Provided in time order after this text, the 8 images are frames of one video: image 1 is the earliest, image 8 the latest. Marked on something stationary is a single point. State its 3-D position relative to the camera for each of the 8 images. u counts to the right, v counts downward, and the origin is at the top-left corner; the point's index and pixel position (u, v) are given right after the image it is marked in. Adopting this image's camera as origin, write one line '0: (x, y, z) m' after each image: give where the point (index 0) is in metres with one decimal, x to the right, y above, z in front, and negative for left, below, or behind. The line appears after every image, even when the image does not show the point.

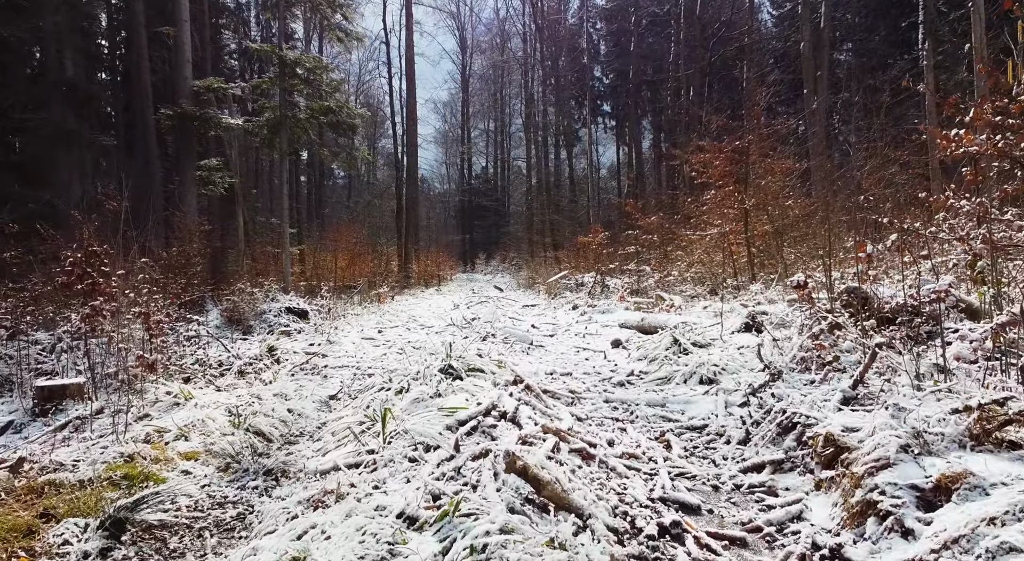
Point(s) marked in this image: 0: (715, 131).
0: (+3.3, +2.5, +12.1) m
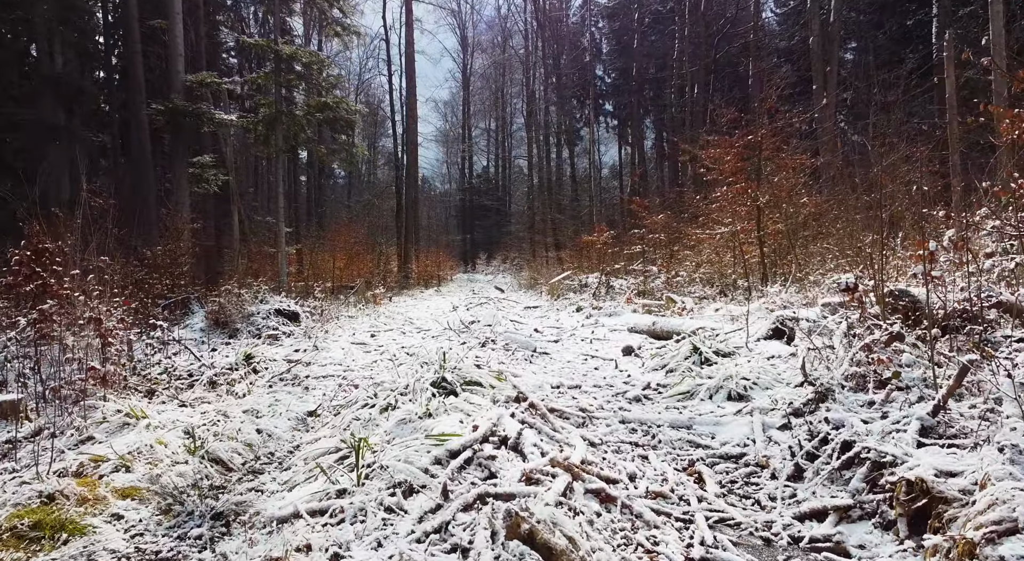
0: (+3.4, +2.4, +11.6) m
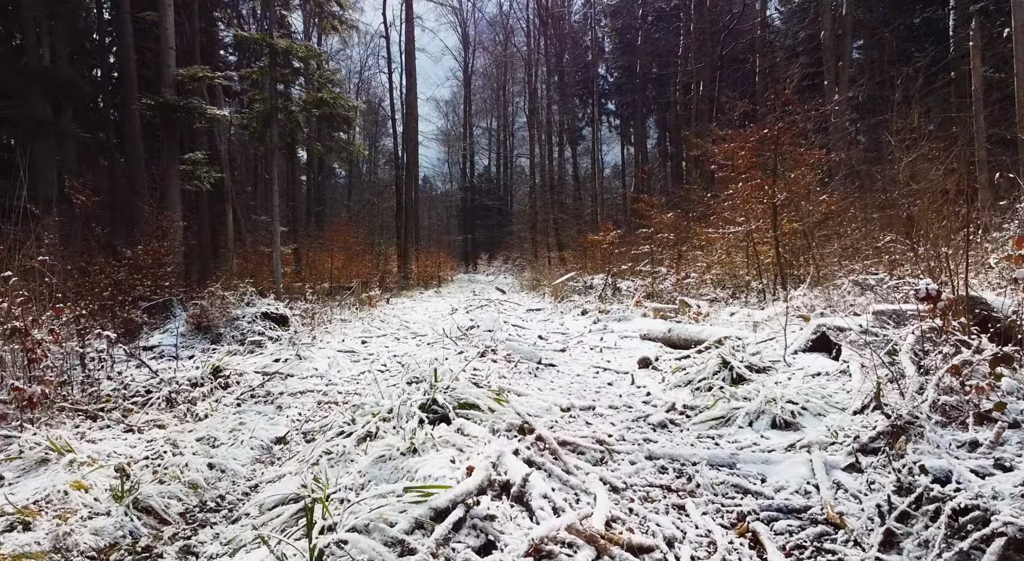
0: (+3.4, +2.4, +11.1) m
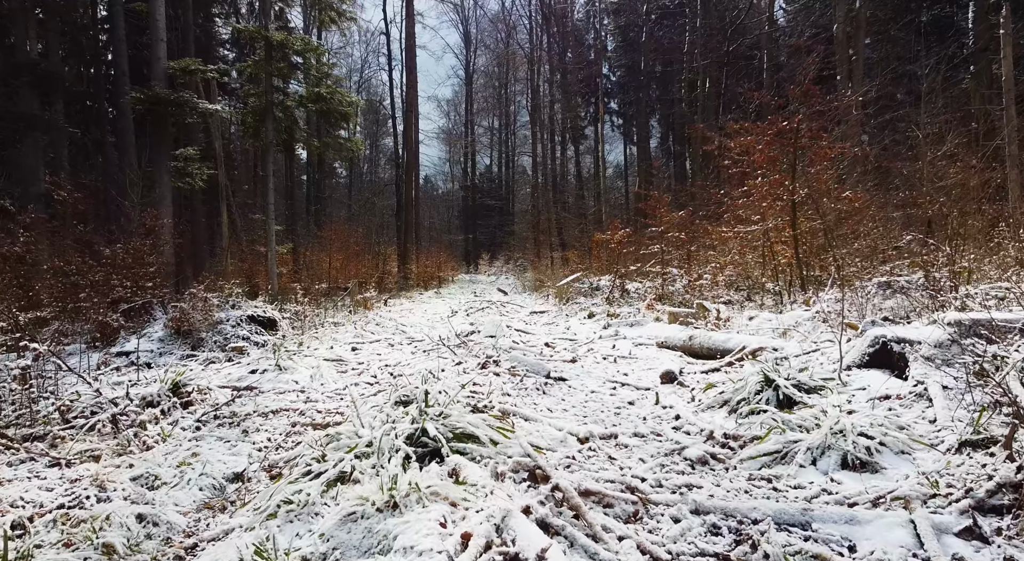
0: (+3.4, +2.4, +10.6) m
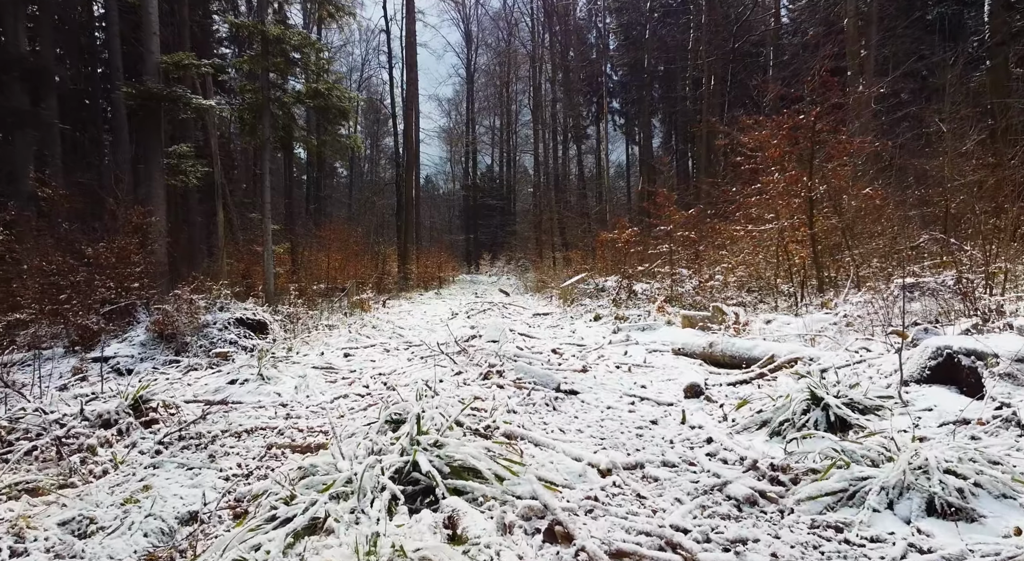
0: (+3.5, +2.4, +10.2) m
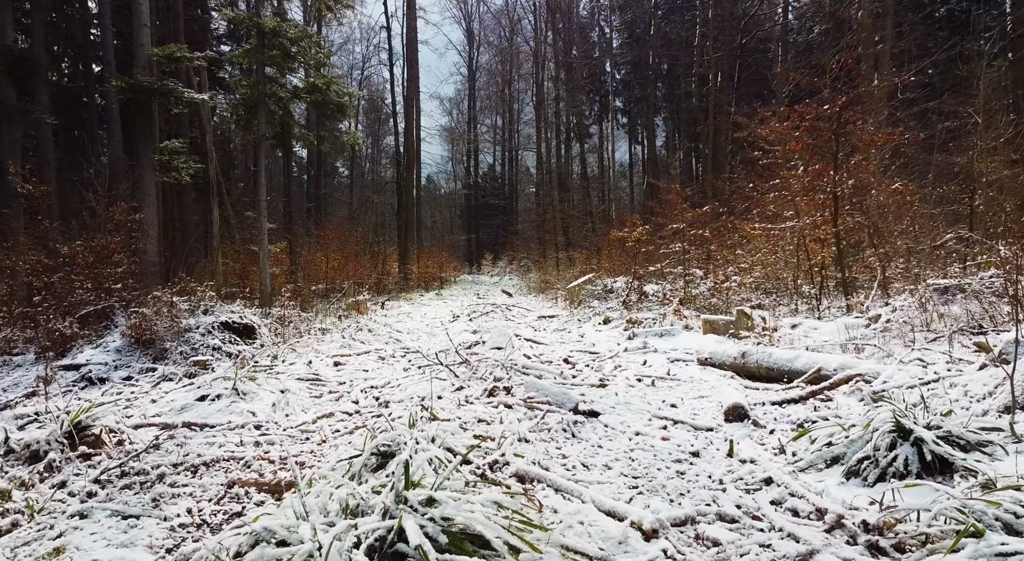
0: (+3.5, +2.4, +9.7) m
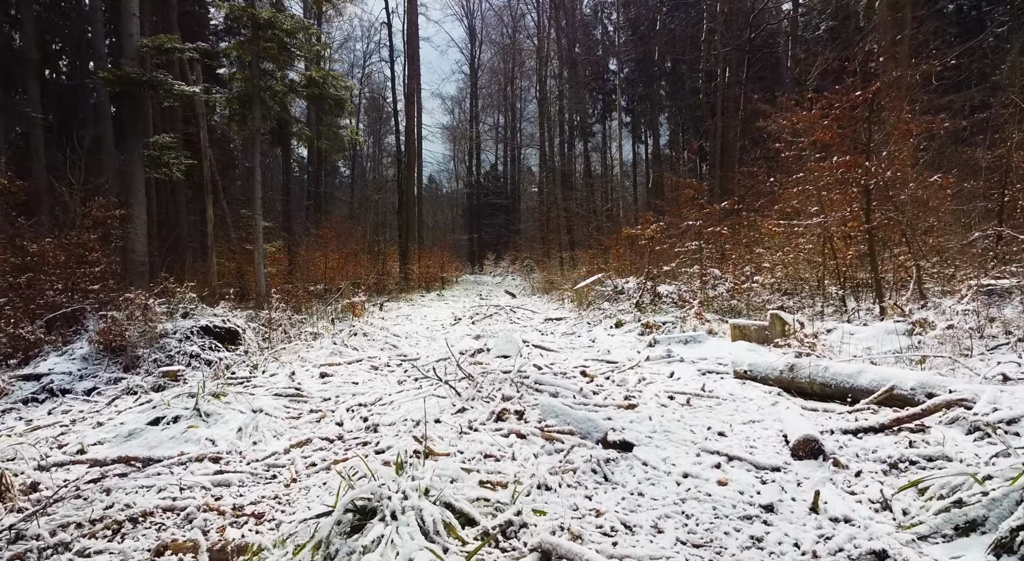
0: (+3.6, +2.4, +9.1) m
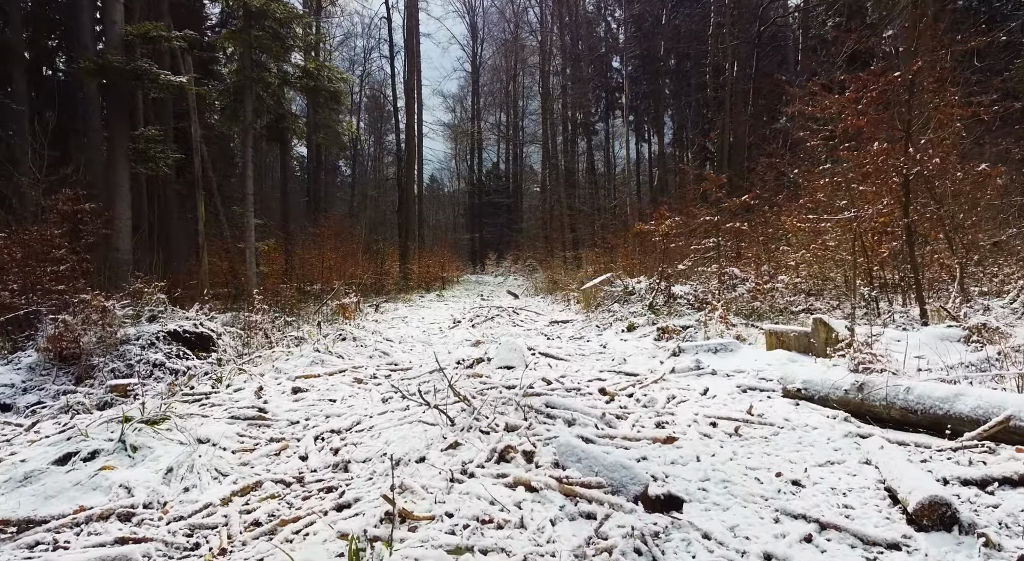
0: (+3.6, +2.4, +8.5) m
